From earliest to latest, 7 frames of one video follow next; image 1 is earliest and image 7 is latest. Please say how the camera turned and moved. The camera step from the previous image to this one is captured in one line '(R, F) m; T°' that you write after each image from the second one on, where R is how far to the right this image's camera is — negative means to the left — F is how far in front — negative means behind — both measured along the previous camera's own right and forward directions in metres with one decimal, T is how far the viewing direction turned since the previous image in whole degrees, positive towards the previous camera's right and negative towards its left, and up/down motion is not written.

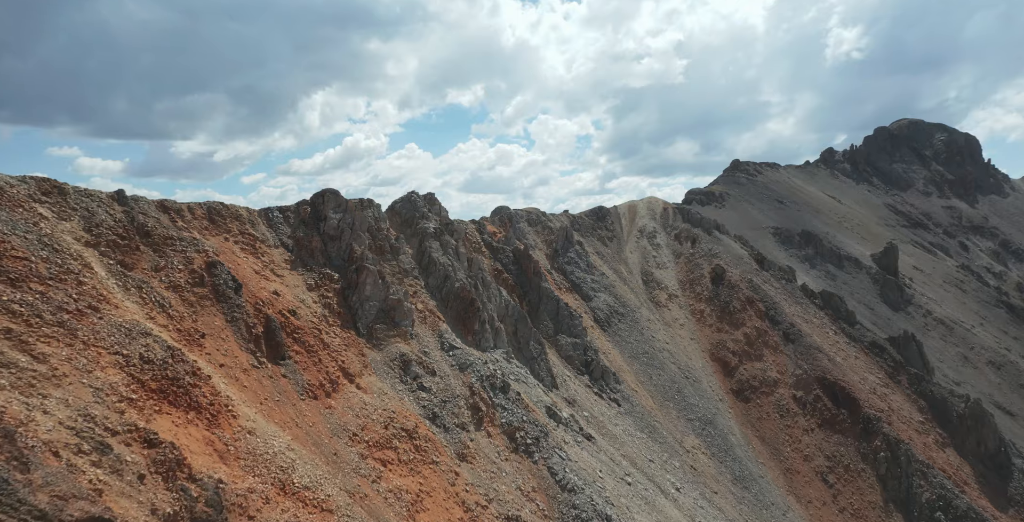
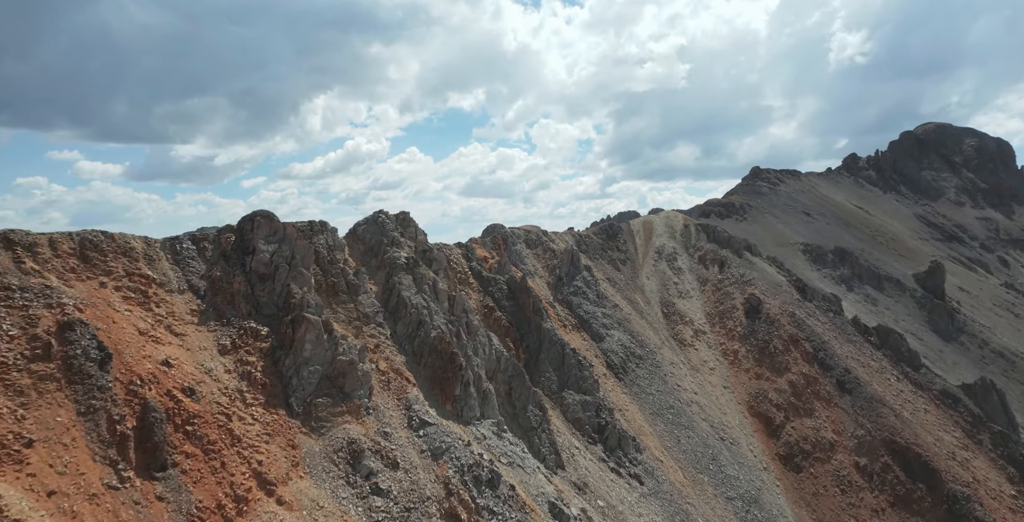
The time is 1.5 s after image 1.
(+0.7, +17.2) m; 0°
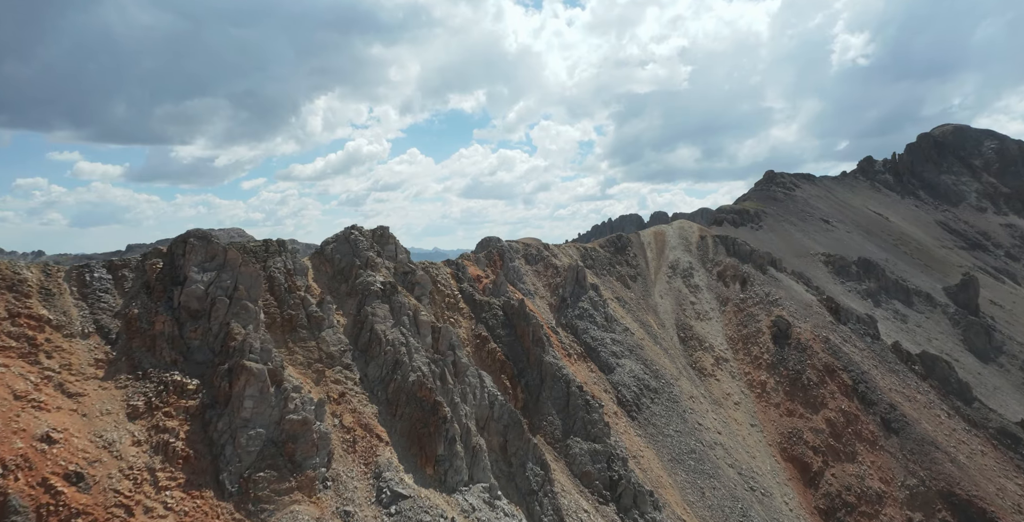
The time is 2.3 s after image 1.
(+0.4, +10.1) m; 0°
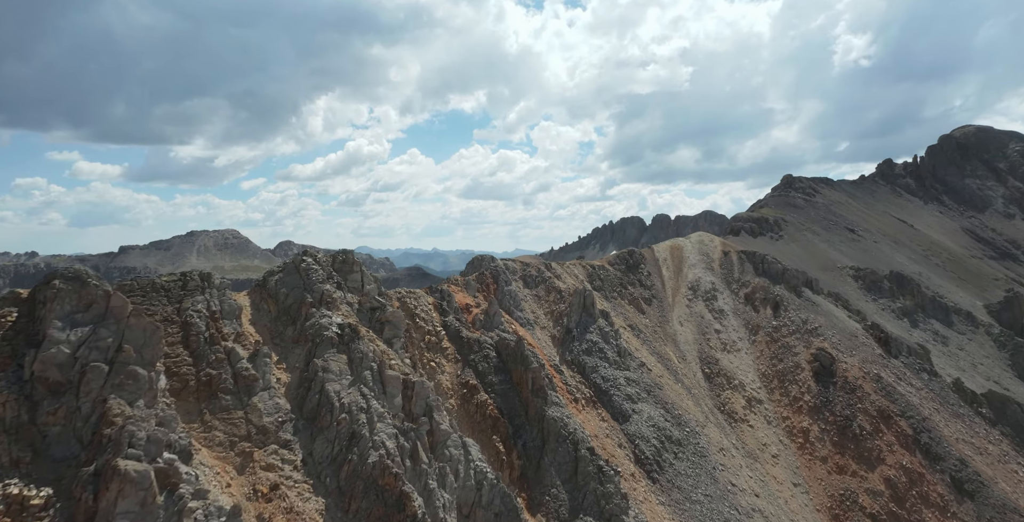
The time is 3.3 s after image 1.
(+0.4, +11.8) m; 0°
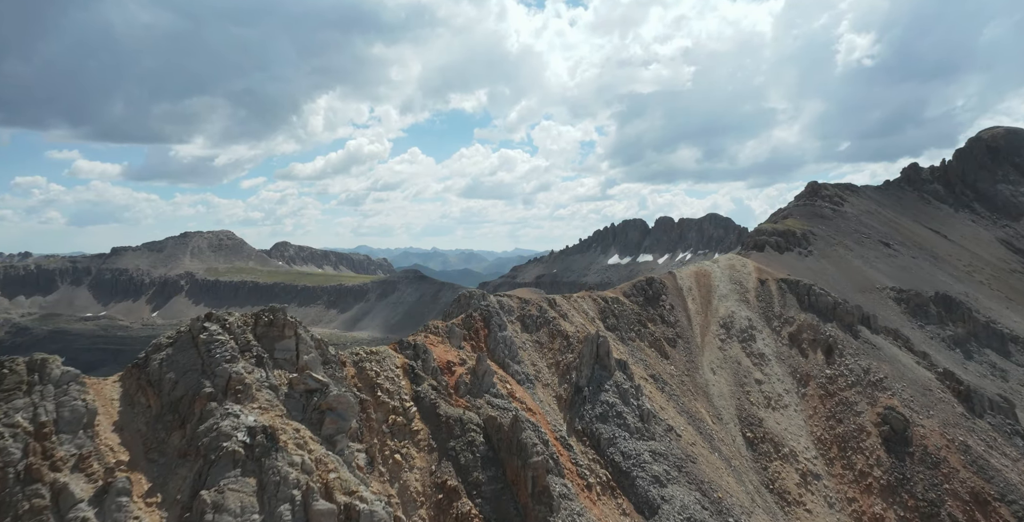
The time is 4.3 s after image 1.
(+0.4, +13.4) m; 0°
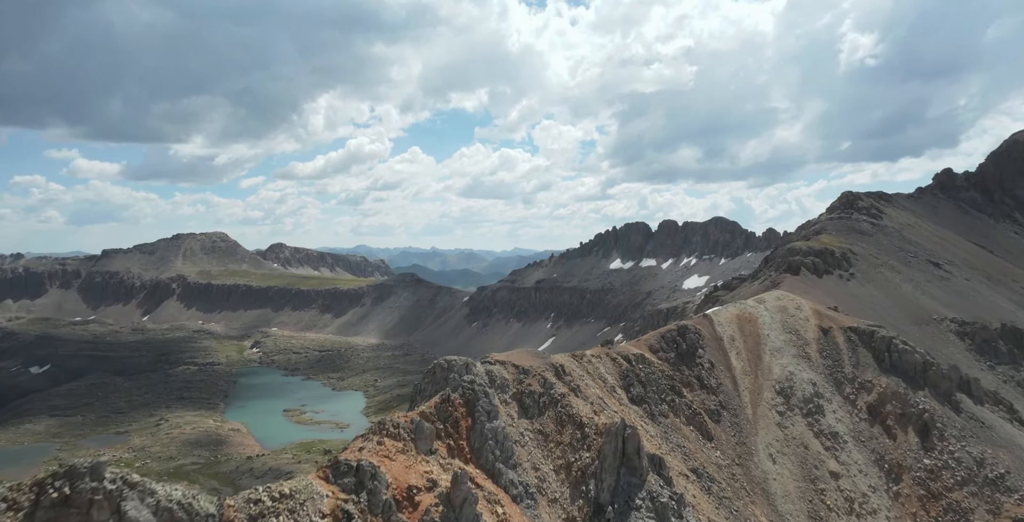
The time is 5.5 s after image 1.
(+0.4, +15.1) m; 0°
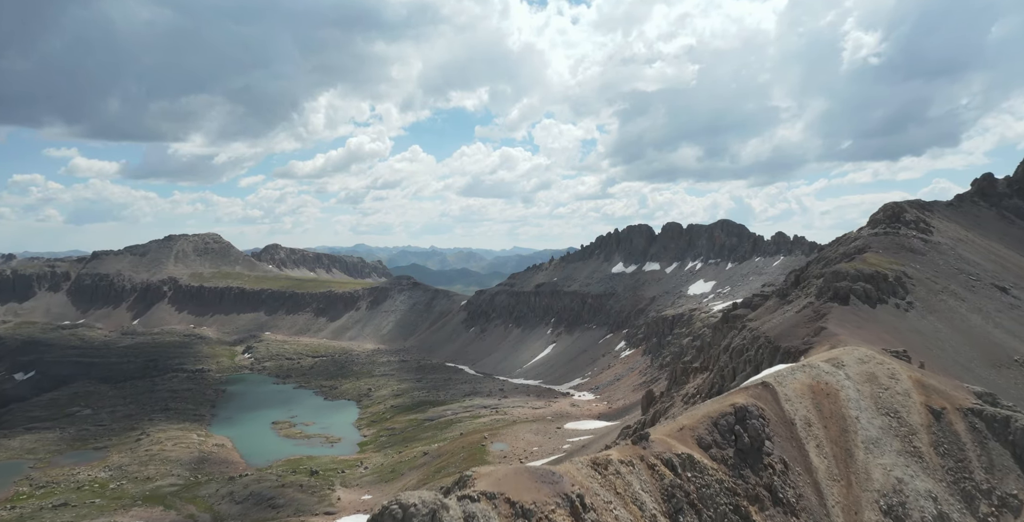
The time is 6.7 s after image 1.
(+0.3, +15.2) m; 0°
